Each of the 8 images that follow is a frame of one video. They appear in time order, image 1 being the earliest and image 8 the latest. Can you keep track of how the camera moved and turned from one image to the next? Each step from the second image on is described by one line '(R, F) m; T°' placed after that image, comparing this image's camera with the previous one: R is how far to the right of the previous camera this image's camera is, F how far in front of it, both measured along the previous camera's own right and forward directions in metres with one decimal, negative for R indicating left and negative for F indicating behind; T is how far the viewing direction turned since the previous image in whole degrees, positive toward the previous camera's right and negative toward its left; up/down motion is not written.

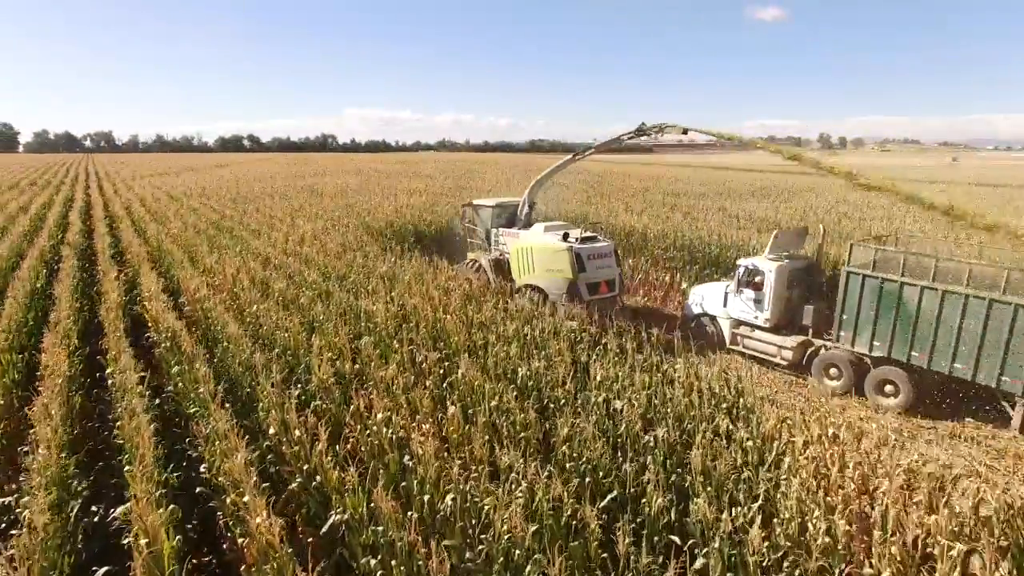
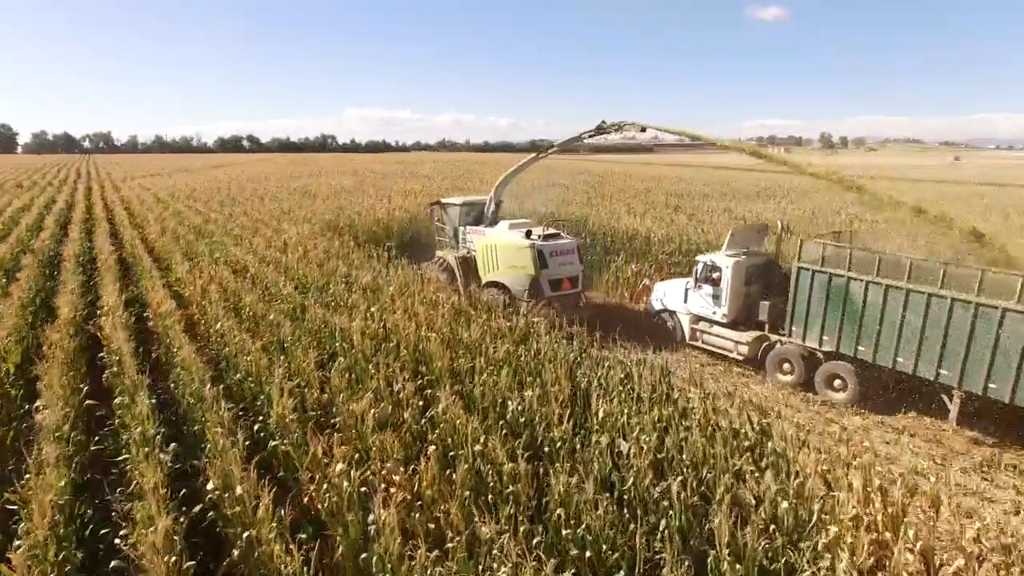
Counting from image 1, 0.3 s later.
(+0.6, -0.1) m; 0°
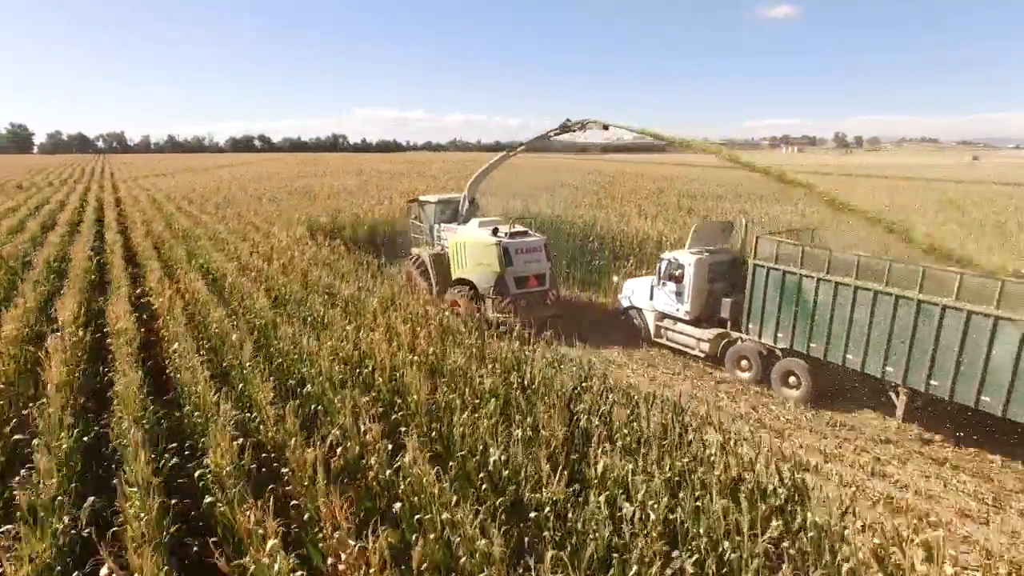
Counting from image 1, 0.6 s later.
(+0.6, -0.1) m; -1°
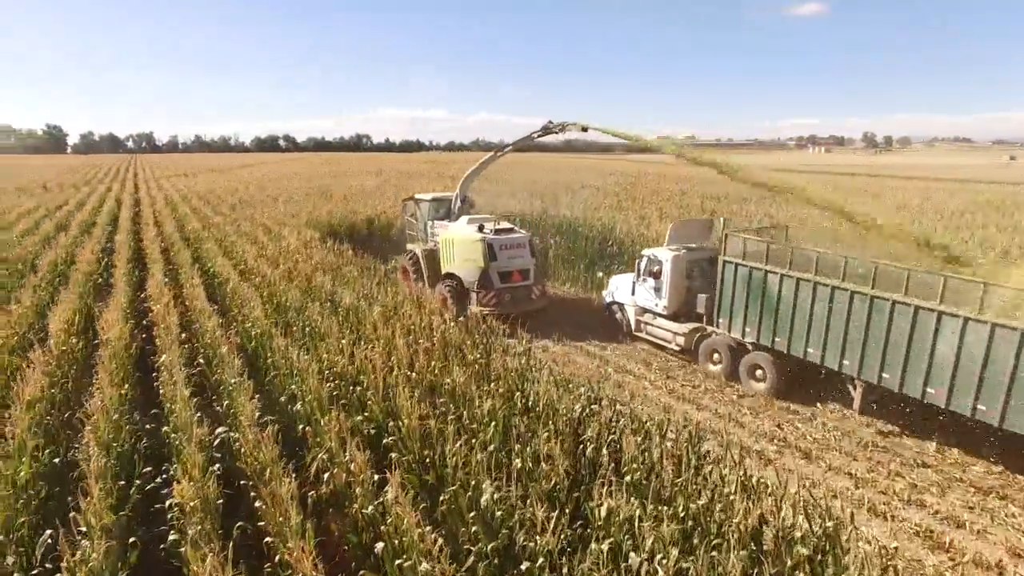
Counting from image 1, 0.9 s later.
(+0.6, -0.3) m; -2°
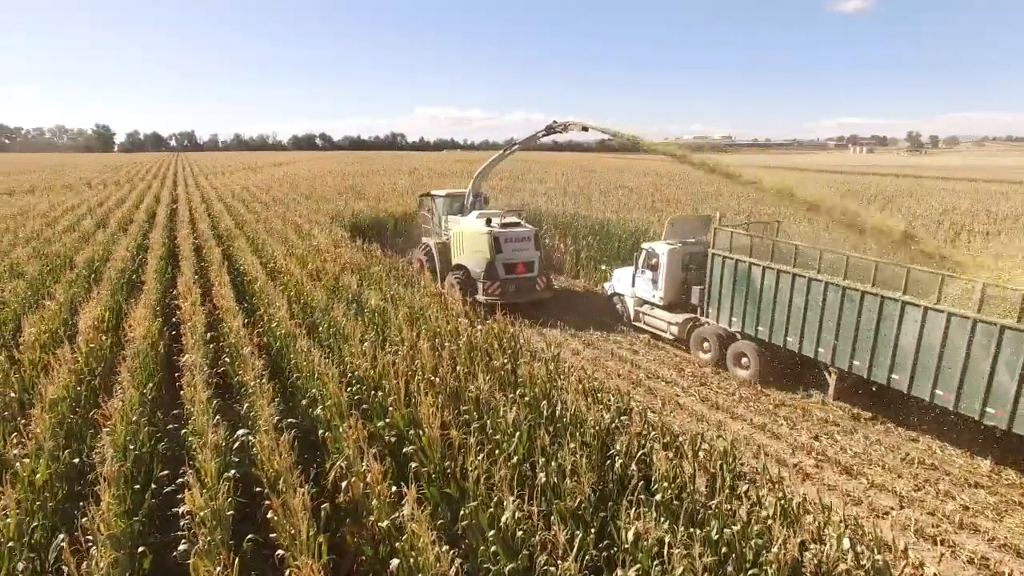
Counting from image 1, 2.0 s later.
(+0.4, -0.5) m; -3°
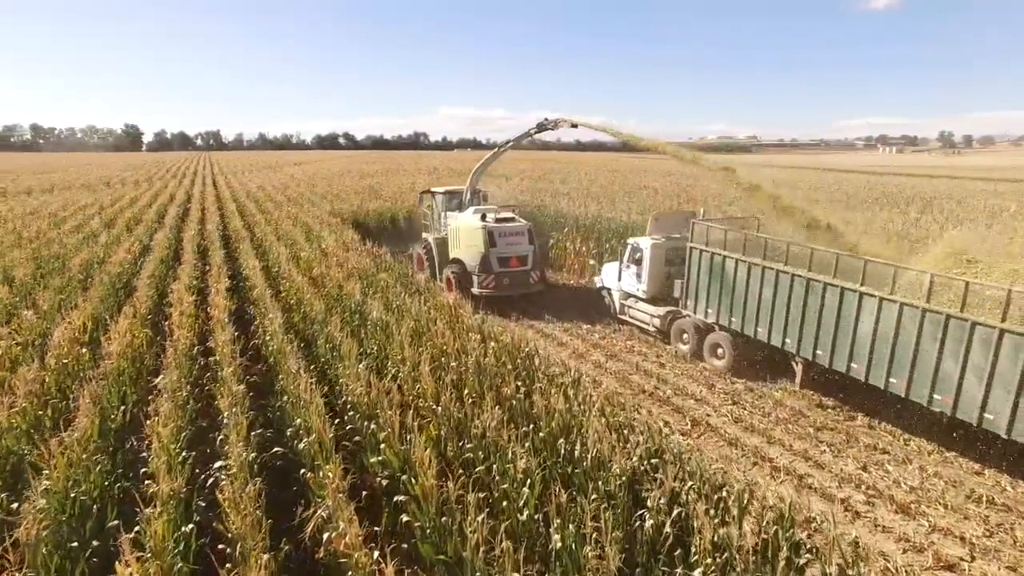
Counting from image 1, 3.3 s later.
(+0.5, -0.3) m; -2°
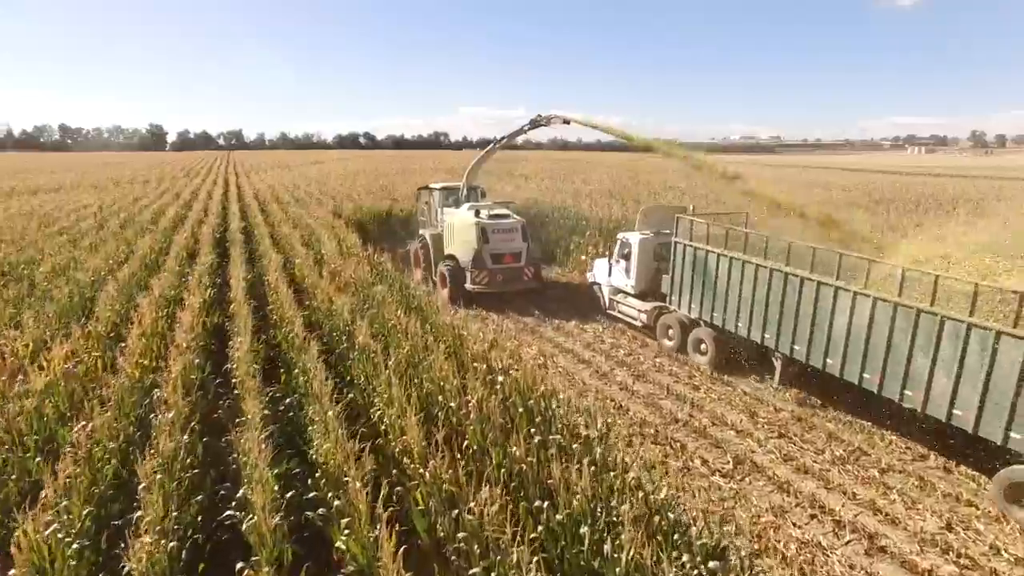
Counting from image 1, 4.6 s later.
(+0.5, 0.0) m; -2°
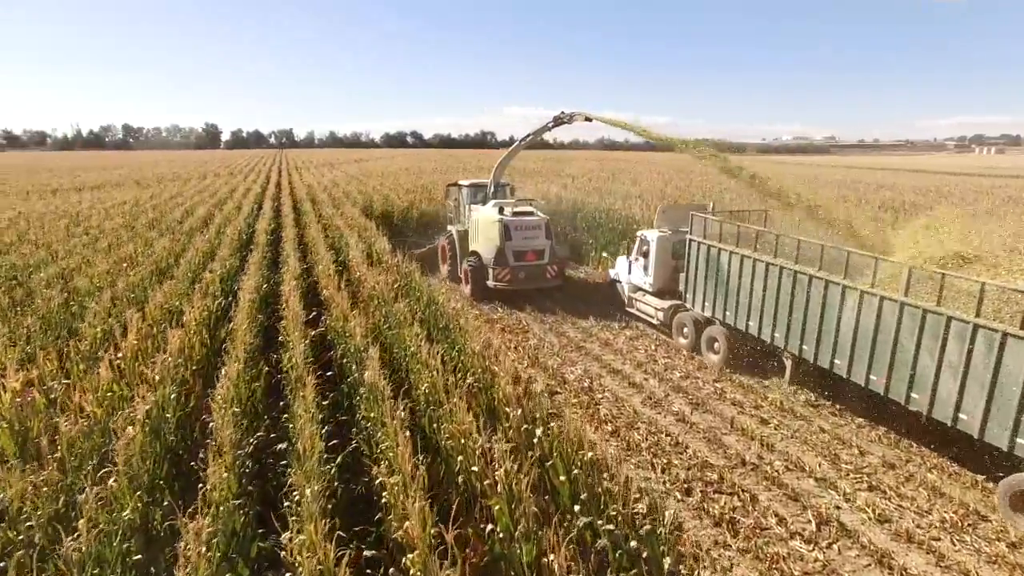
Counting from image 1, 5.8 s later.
(+0.4, -0.1) m; -4°
